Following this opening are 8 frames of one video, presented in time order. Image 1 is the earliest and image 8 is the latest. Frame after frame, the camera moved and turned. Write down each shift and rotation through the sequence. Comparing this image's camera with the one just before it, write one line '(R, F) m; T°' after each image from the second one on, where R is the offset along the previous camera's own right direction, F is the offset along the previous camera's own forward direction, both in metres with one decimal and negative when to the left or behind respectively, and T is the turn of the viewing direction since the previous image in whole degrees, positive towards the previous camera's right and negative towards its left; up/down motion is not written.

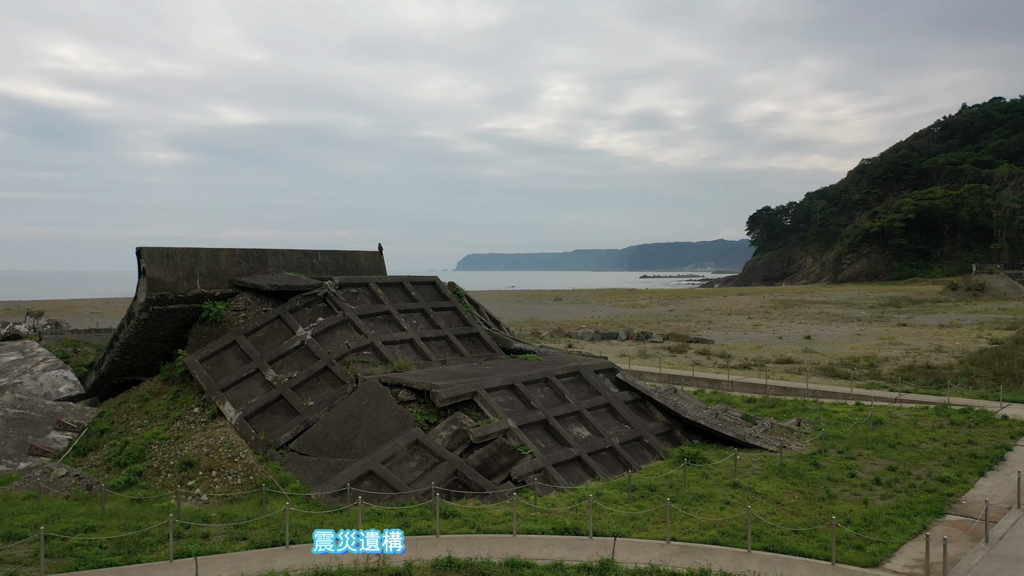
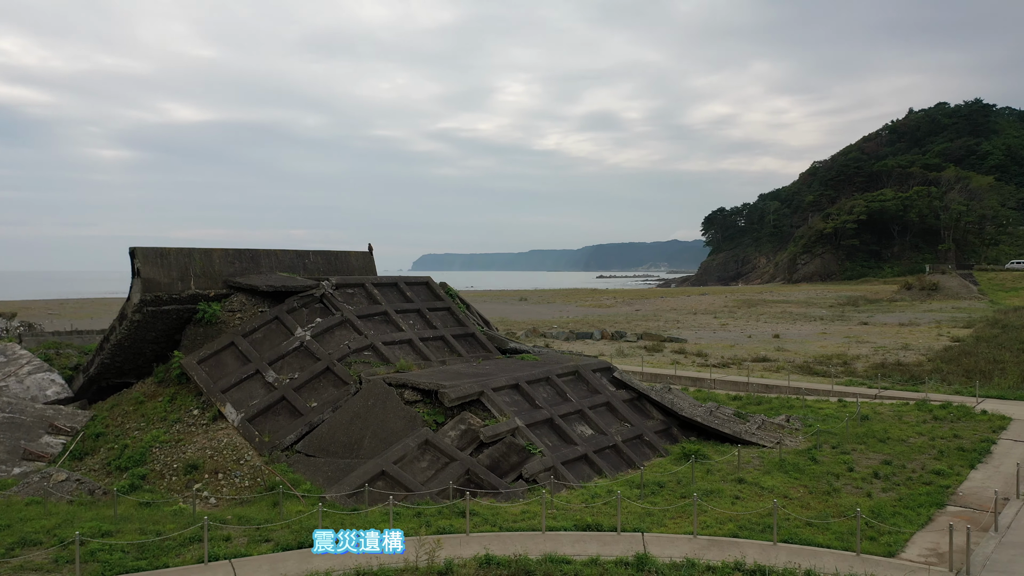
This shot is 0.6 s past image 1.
(-0.5, 0.0) m; +2°
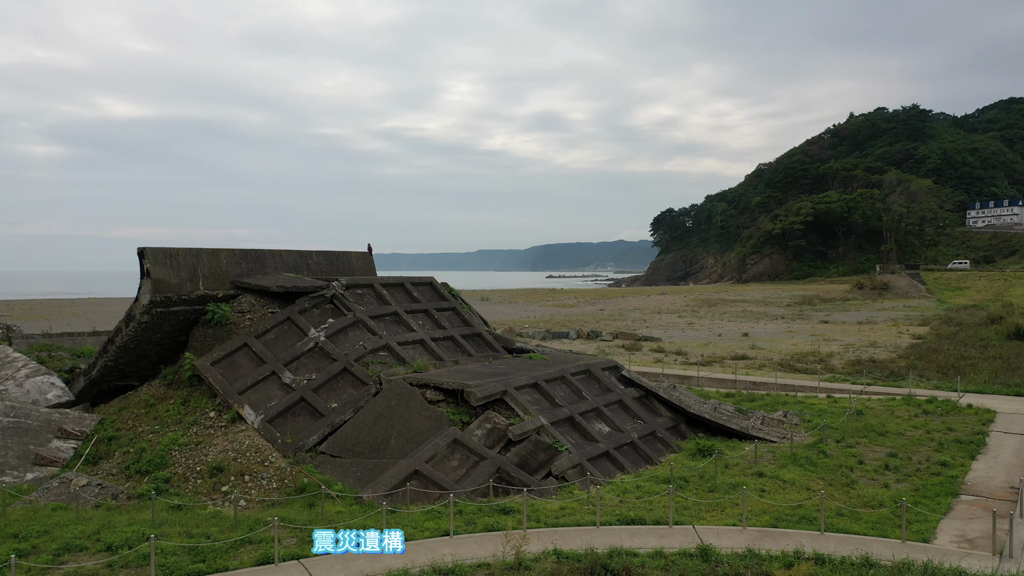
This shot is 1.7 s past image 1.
(-0.8, -0.1) m; +3°
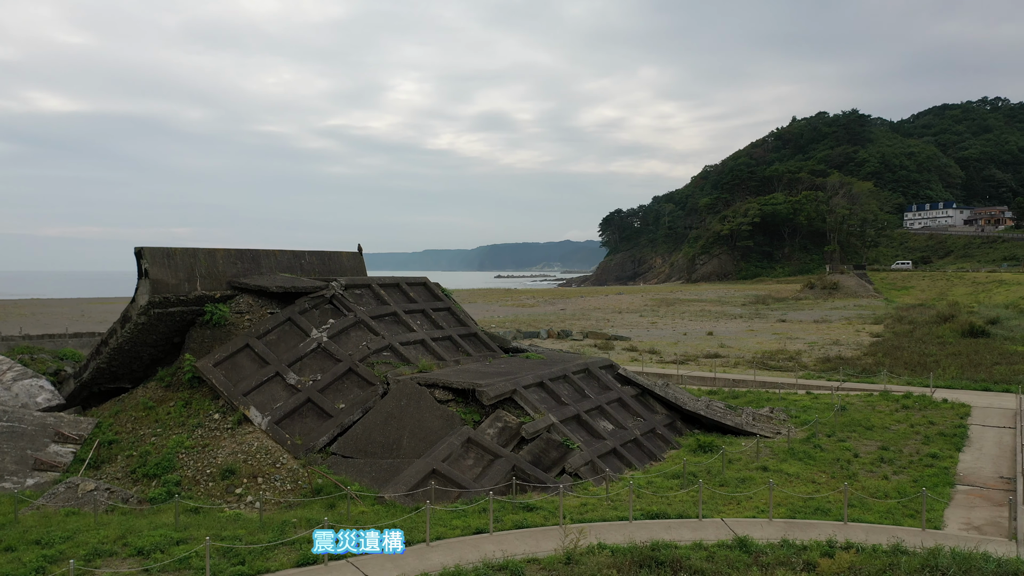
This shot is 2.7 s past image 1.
(-0.7, -0.1) m; +3°
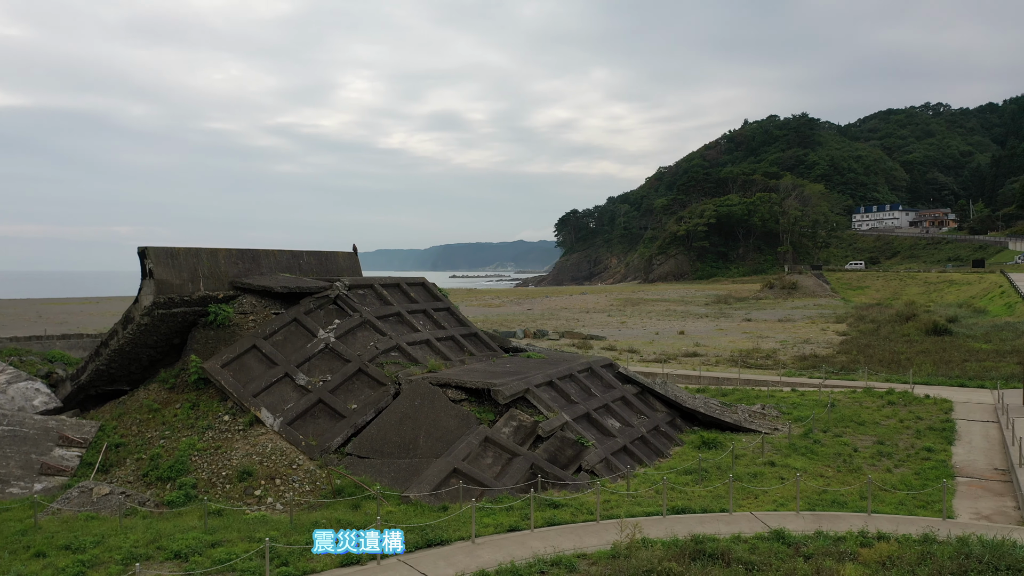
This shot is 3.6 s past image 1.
(-0.7, -0.1) m; +2°
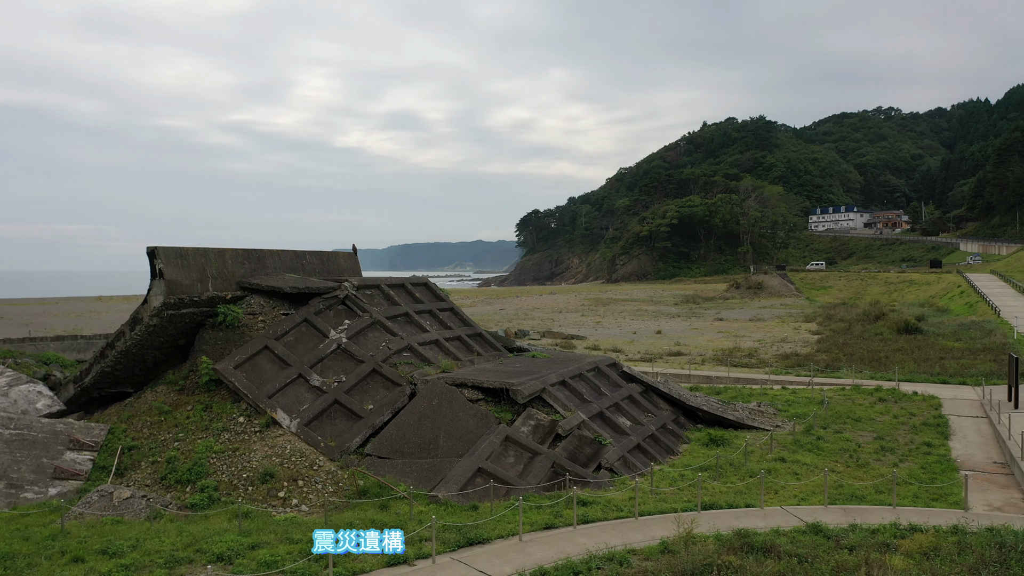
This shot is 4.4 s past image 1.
(-0.7, -0.1) m; +2°
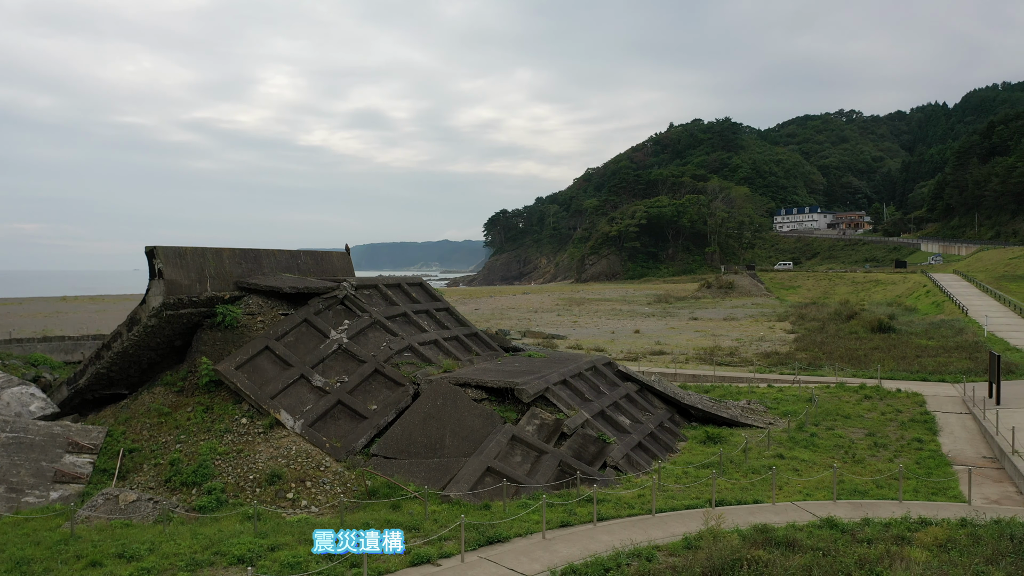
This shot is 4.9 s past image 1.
(-0.4, -0.1) m; +2°
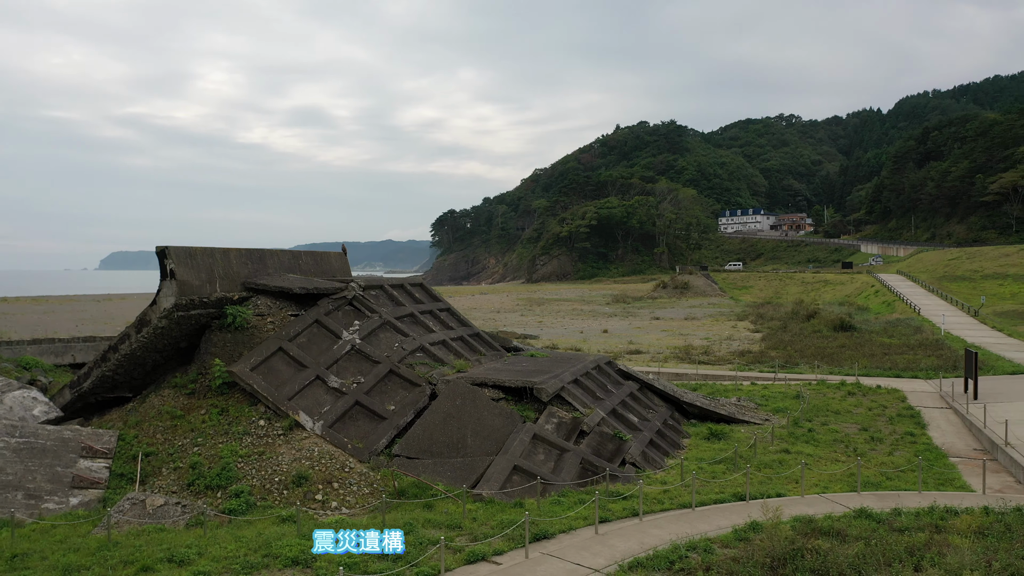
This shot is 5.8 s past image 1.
(-0.9, -0.1) m; +3°
